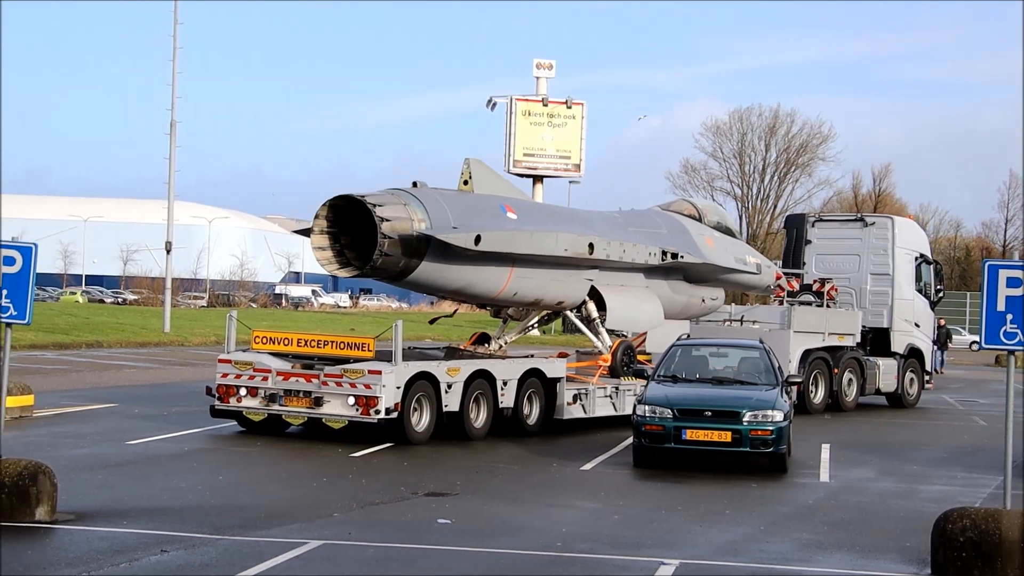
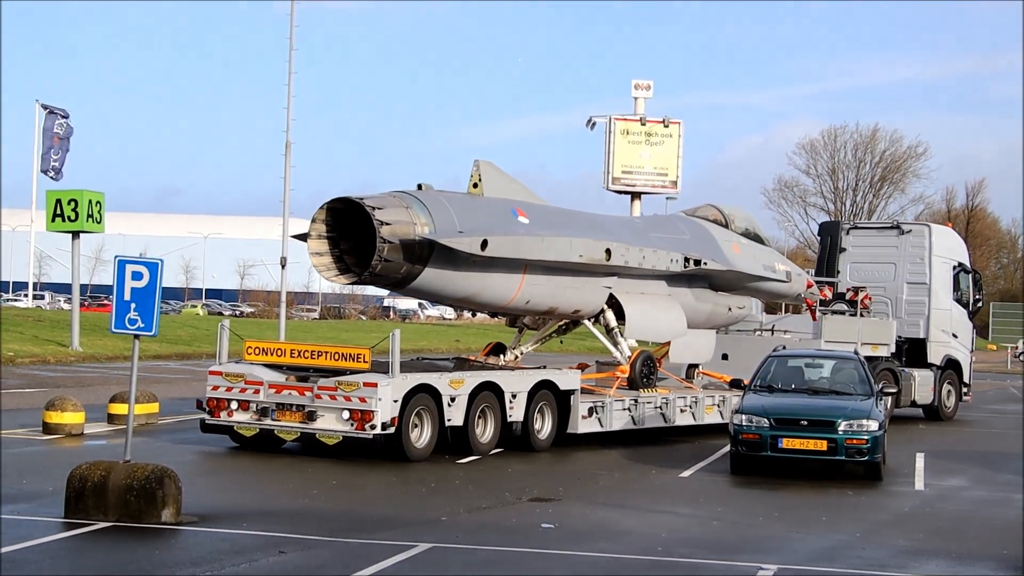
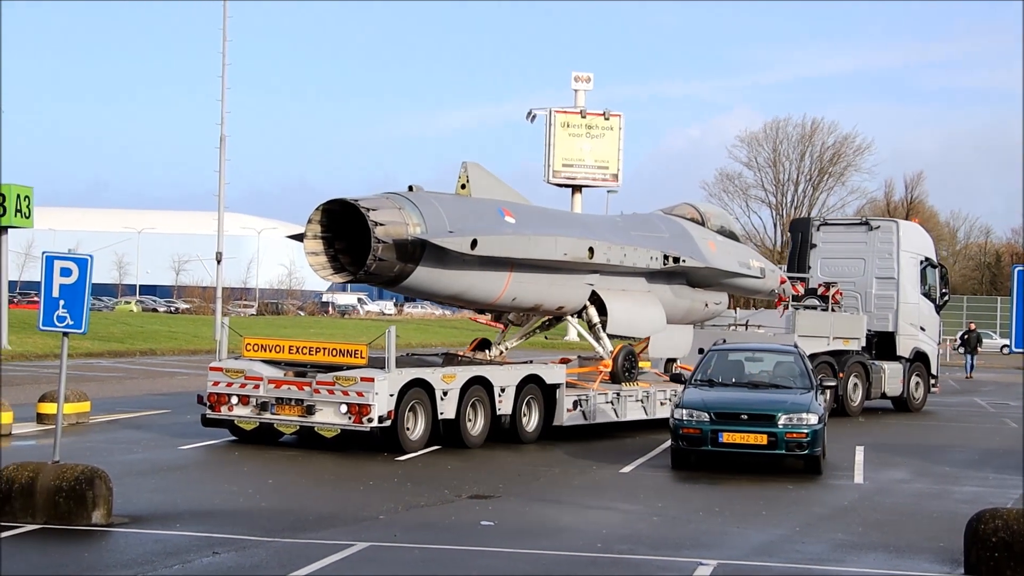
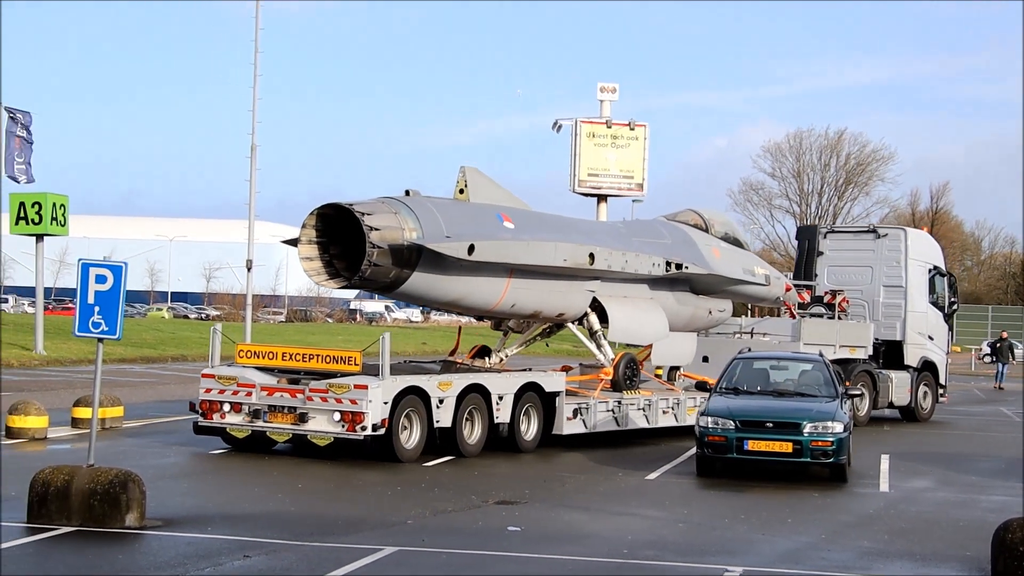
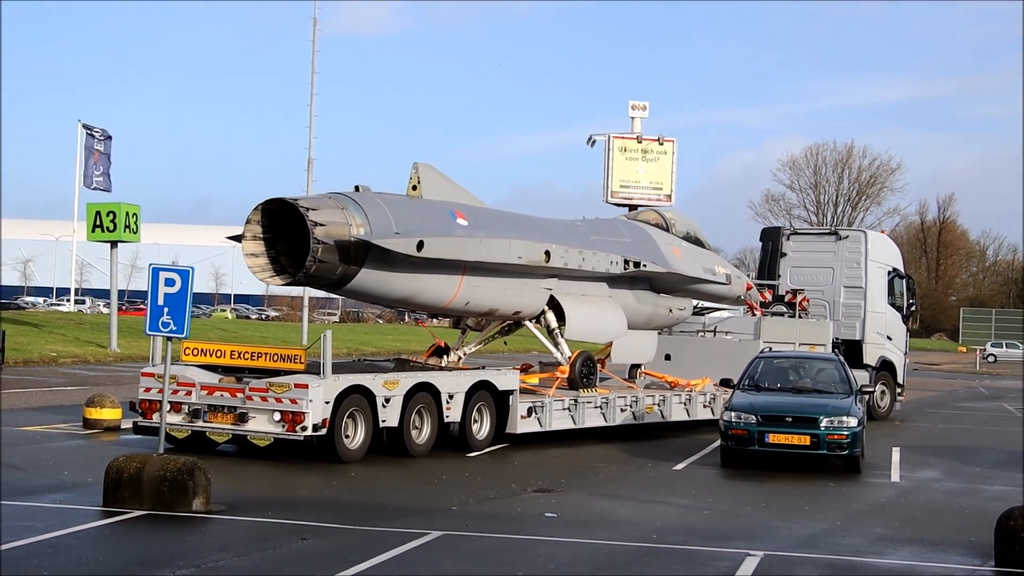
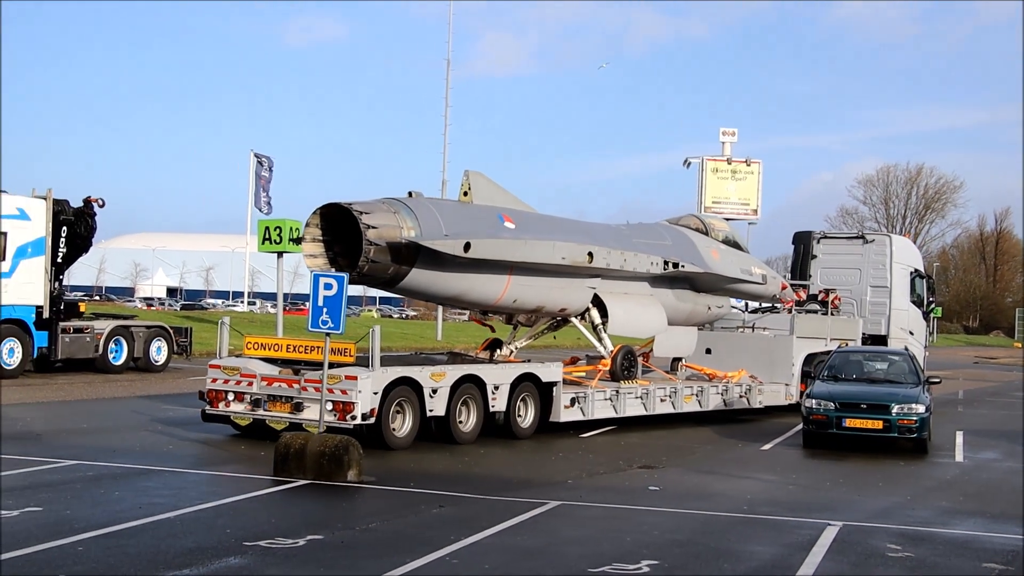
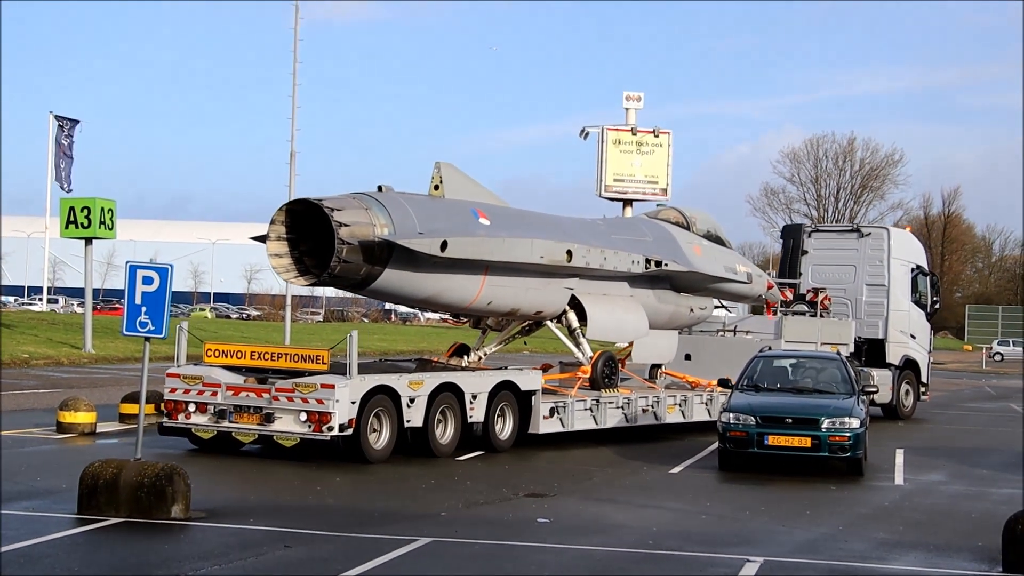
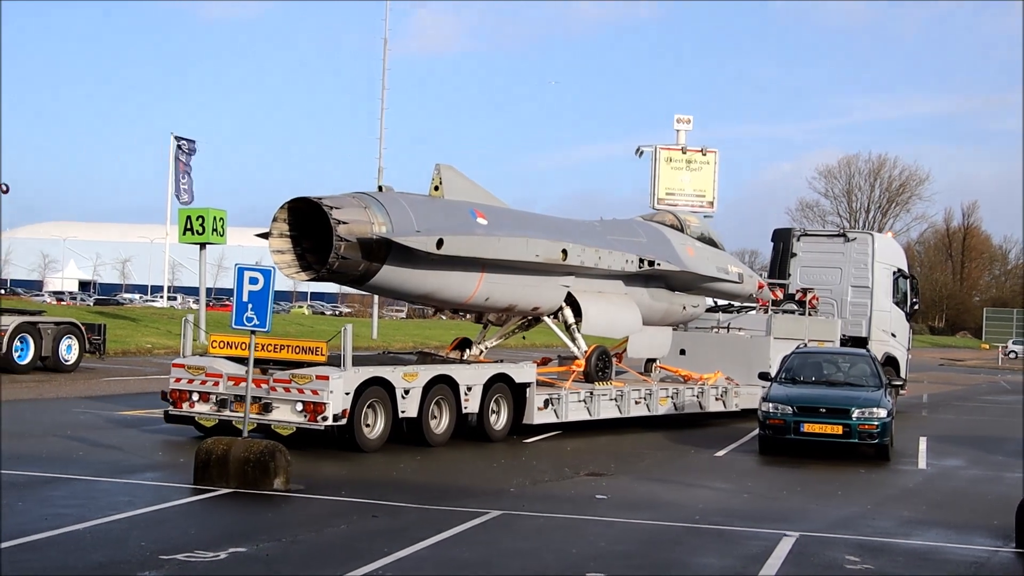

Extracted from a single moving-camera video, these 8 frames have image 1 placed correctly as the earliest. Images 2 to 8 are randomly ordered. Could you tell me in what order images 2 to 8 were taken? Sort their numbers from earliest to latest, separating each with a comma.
3, 4, 2, 7, 5, 8, 6
